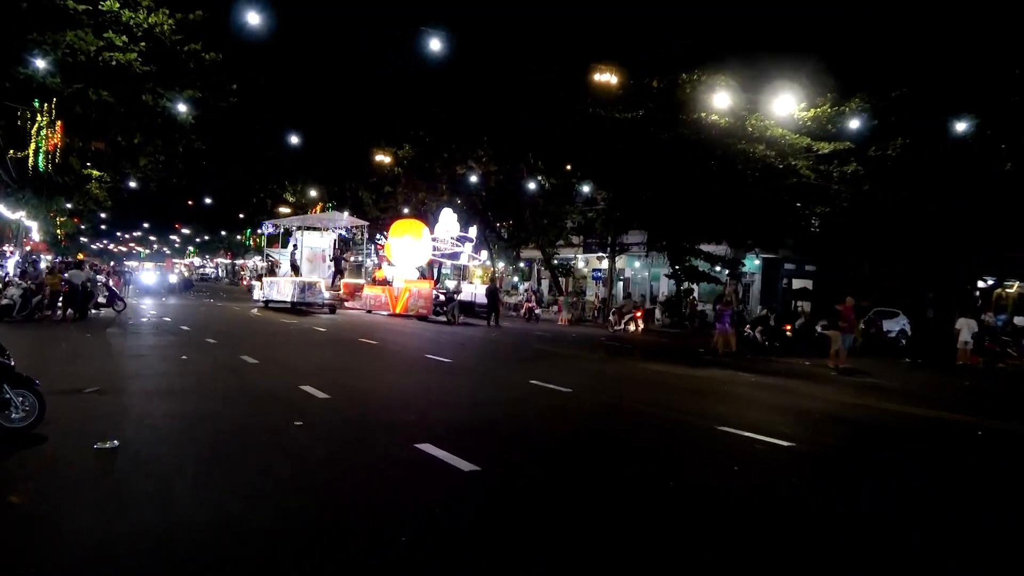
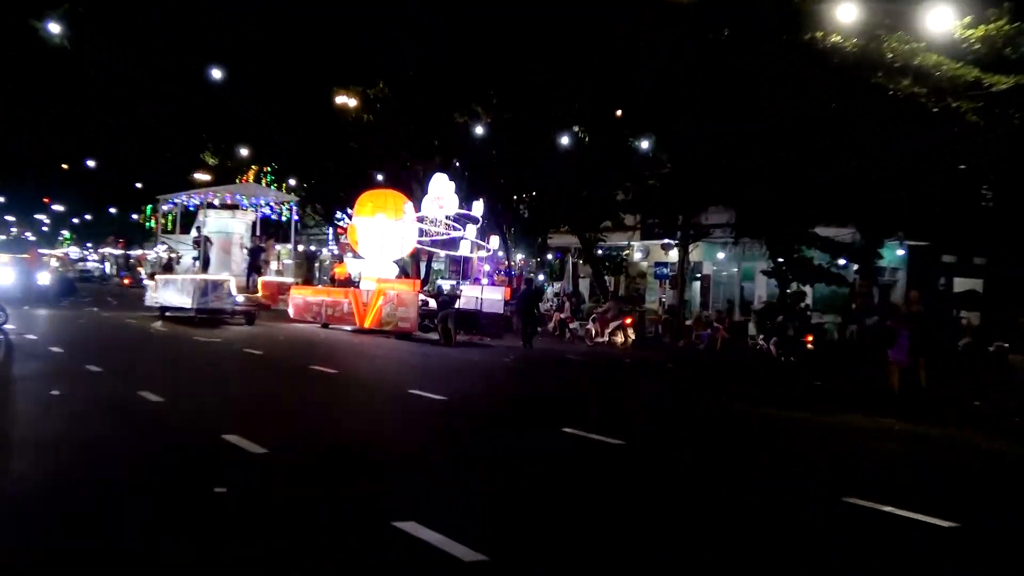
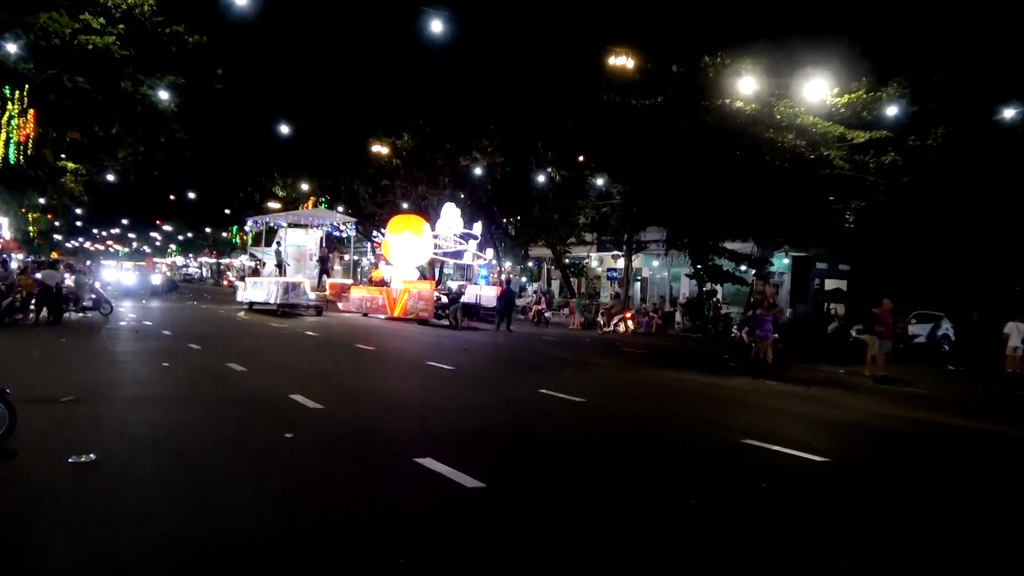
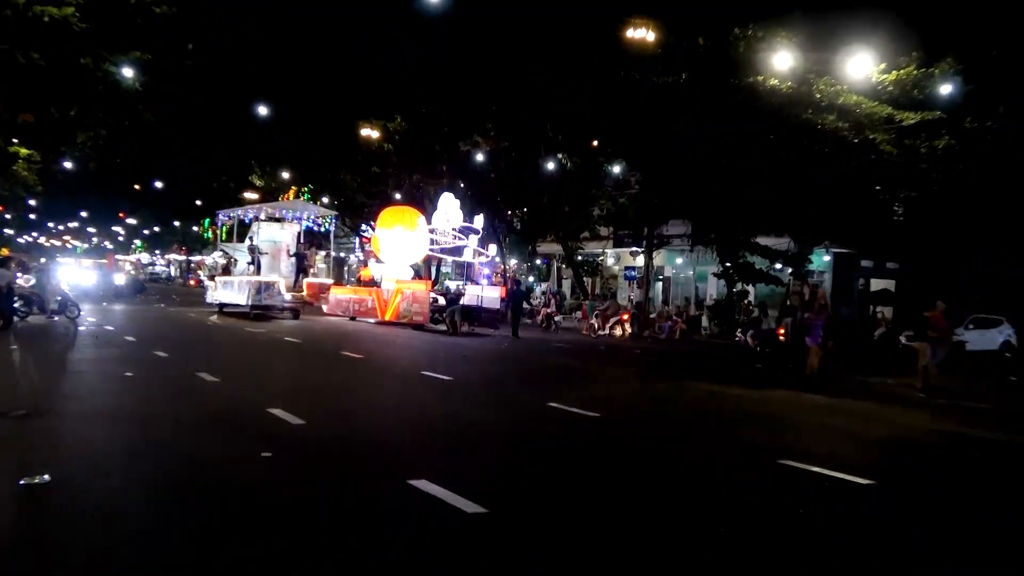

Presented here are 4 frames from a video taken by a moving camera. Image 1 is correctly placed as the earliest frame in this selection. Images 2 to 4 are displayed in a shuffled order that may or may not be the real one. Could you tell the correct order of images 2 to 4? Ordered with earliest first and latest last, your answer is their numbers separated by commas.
3, 4, 2
